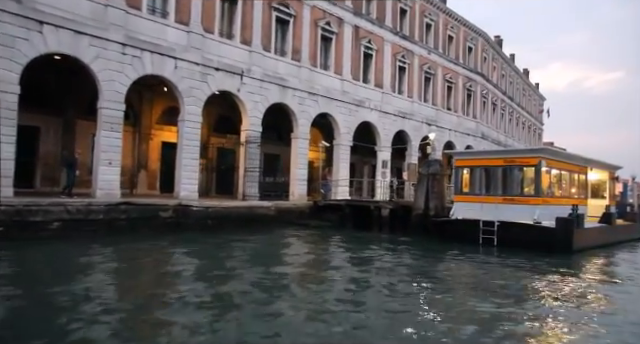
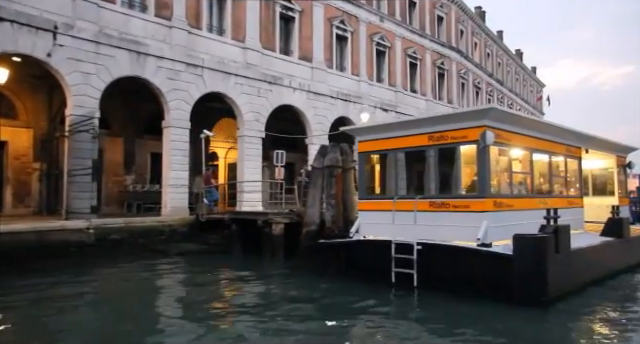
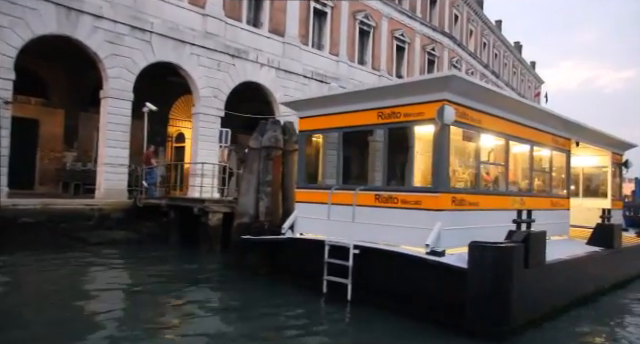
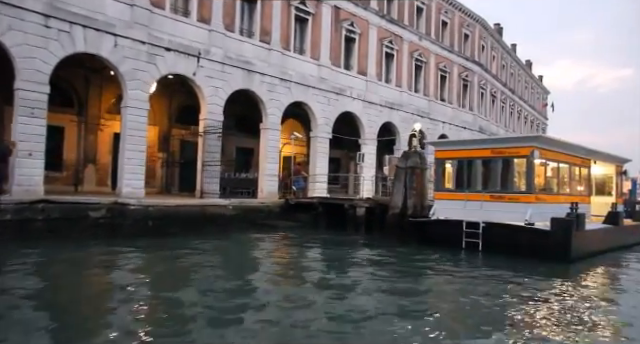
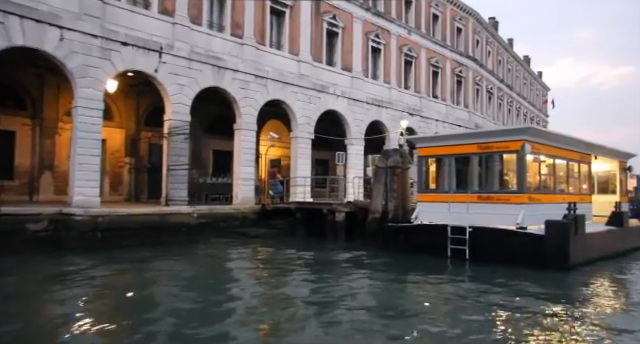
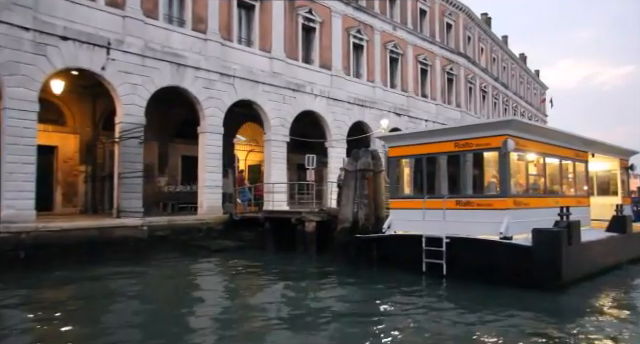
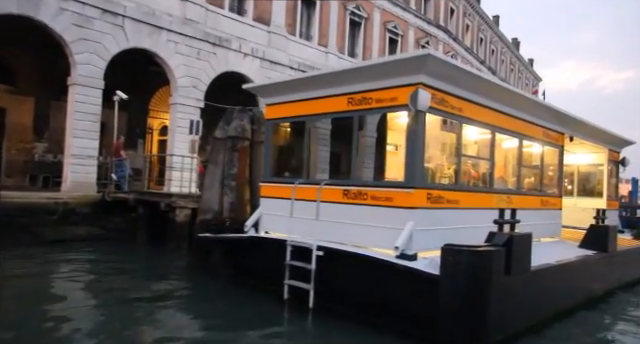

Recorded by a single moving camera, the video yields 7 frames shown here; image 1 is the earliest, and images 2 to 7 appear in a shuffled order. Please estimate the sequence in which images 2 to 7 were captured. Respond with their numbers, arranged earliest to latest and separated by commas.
4, 5, 6, 2, 3, 7
